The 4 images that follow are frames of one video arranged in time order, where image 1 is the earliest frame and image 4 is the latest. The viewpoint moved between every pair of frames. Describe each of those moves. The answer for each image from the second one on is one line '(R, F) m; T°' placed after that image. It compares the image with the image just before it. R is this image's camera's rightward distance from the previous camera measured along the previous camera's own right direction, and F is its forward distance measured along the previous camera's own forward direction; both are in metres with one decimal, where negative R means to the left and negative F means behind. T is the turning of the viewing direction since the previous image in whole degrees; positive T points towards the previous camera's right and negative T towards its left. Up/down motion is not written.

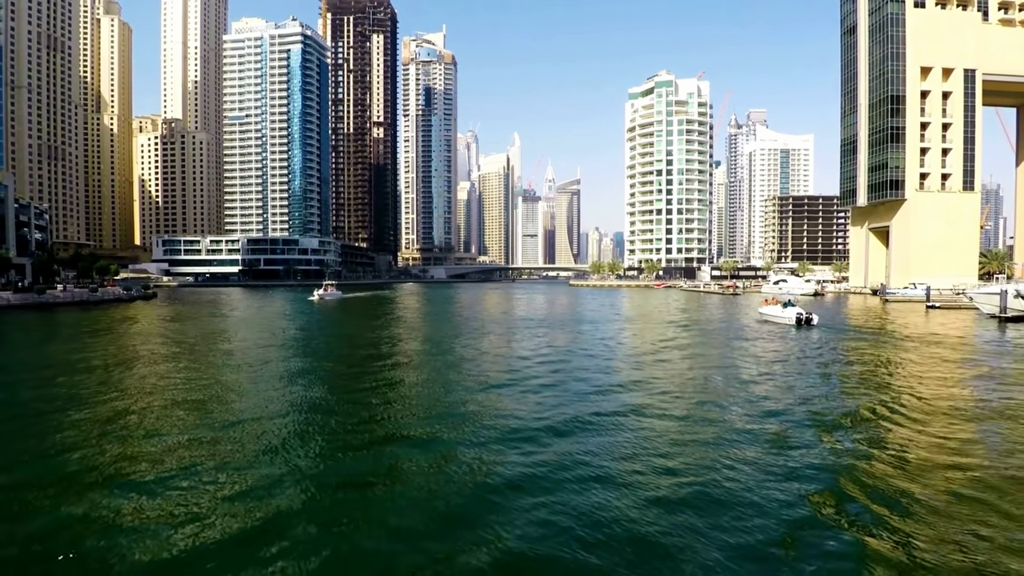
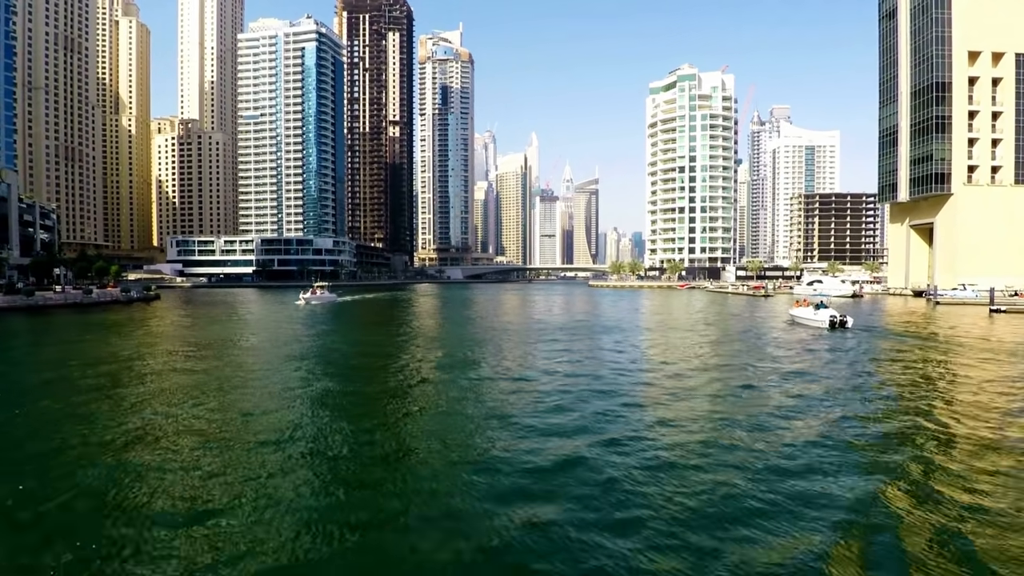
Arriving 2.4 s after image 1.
(+0.1, +3.0) m; -2°
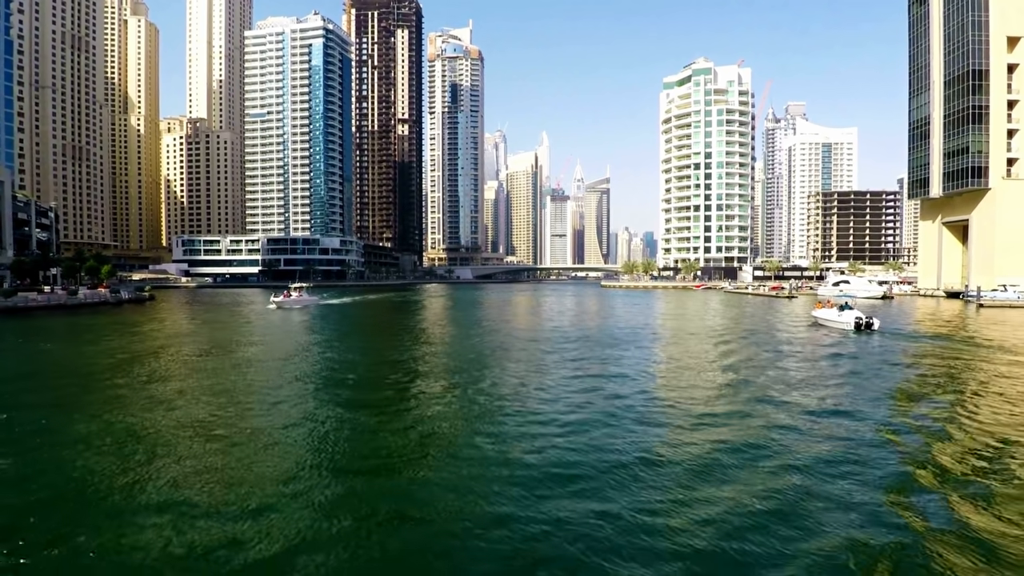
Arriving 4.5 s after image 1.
(+0.1, +2.6) m; -1°
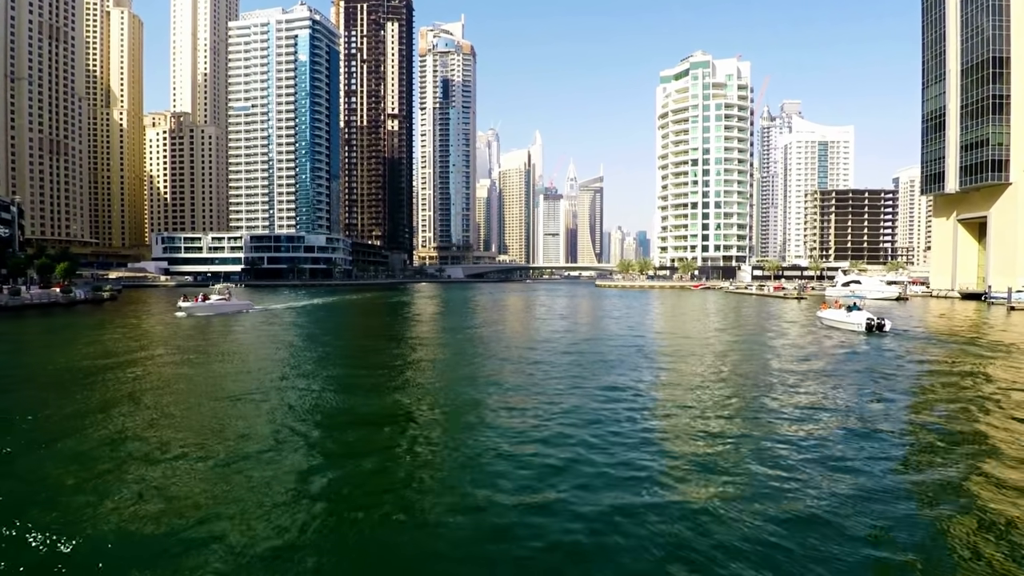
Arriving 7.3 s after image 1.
(+0.1, +3.5) m; +1°
